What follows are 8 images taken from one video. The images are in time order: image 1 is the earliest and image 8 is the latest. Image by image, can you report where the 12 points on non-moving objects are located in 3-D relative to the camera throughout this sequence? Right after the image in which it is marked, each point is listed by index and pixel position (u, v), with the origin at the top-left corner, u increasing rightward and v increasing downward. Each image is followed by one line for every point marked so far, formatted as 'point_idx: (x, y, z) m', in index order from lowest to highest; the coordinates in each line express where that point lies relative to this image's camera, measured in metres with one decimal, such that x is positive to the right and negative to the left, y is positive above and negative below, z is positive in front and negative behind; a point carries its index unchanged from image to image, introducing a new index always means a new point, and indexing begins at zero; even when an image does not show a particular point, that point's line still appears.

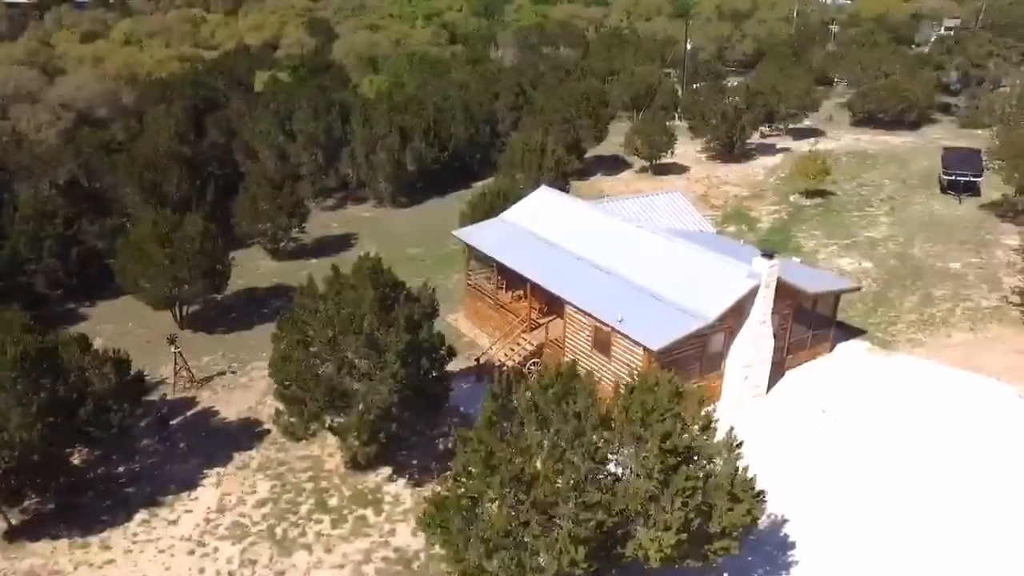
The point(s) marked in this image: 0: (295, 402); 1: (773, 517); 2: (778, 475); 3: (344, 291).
0: (-5.3, -2.7, +17.8) m
1: (+6.1, -5.5, +17.6) m
2: (+6.8, -4.8, +19.0) m
3: (-4.2, -0.1, +18.4) m
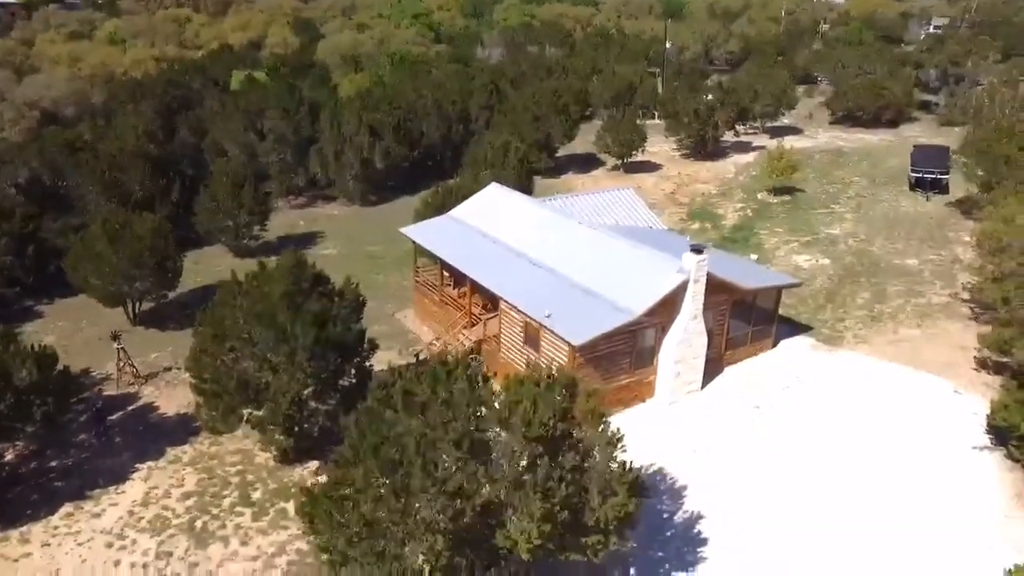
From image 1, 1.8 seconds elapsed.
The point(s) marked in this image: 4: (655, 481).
0: (-7.2, -2.6, +17.8) m
1: (+4.2, -5.3, +17.6) m
2: (+4.8, -4.7, +19.0) m
3: (-6.2, 0.0, +18.4) m
4: (+3.5, -4.9, +18.6) m
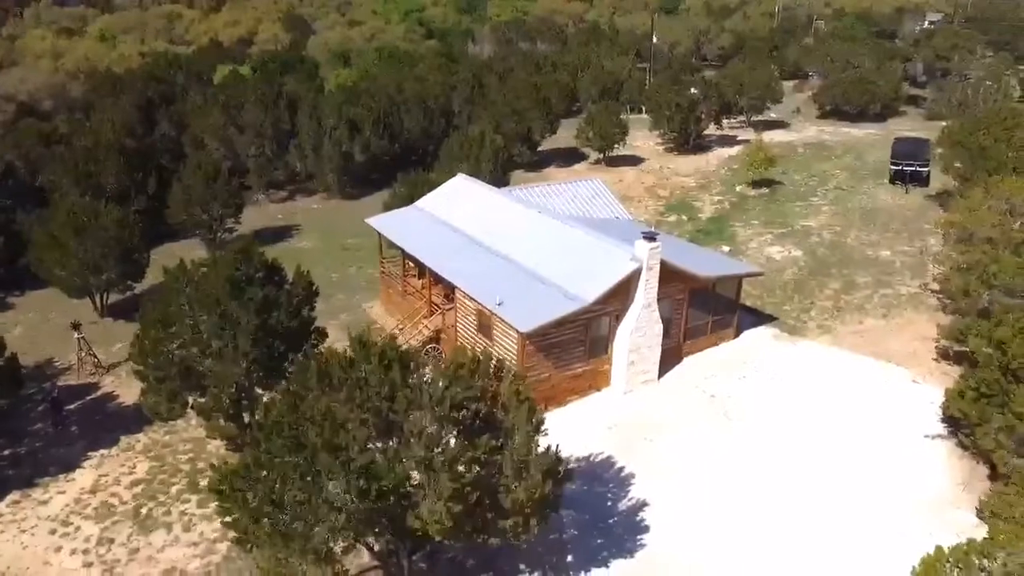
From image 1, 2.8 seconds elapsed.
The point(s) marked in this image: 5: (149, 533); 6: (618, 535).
0: (-8.6, -2.3, +17.8) m
1: (+2.8, -5.0, +17.5) m
2: (+3.5, -4.4, +18.9) m
3: (-7.5, +0.3, +18.4) m
4: (+2.2, -4.5, +18.5) m
5: (-8.5, -5.7, +17.4) m
6: (+2.3, -5.5, +16.5) m
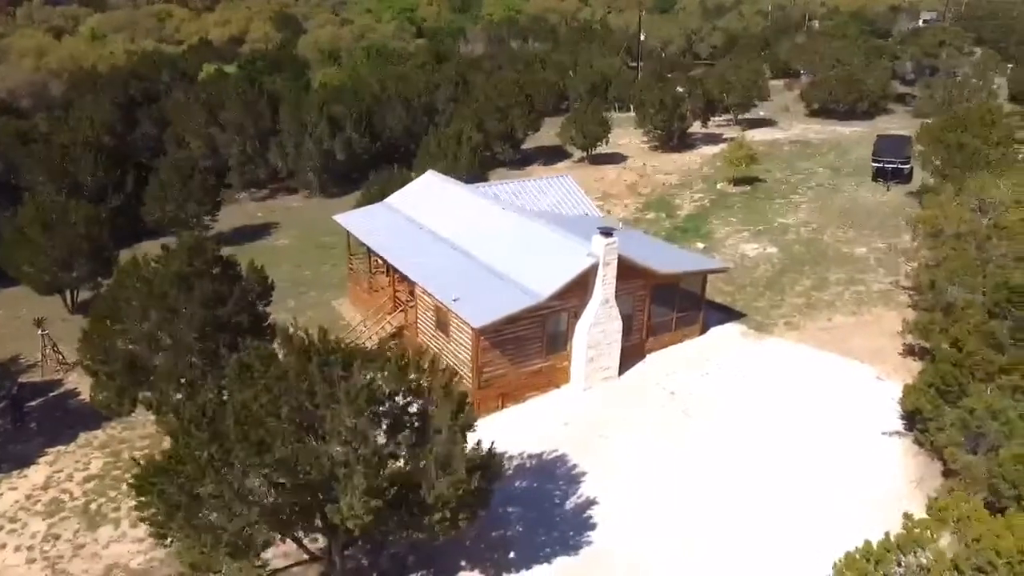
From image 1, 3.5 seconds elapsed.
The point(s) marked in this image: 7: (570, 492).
0: (-9.8, -2.1, +17.7) m
1: (+1.6, -4.9, +17.4) m
2: (+2.3, -4.2, +18.8) m
3: (-8.7, +0.5, +18.3) m
4: (+1.0, -4.4, +18.4) m
5: (-9.7, -5.6, +17.3) m
6: (+1.1, -5.4, +16.4) m
7: (+1.4, -4.8, +17.6) m
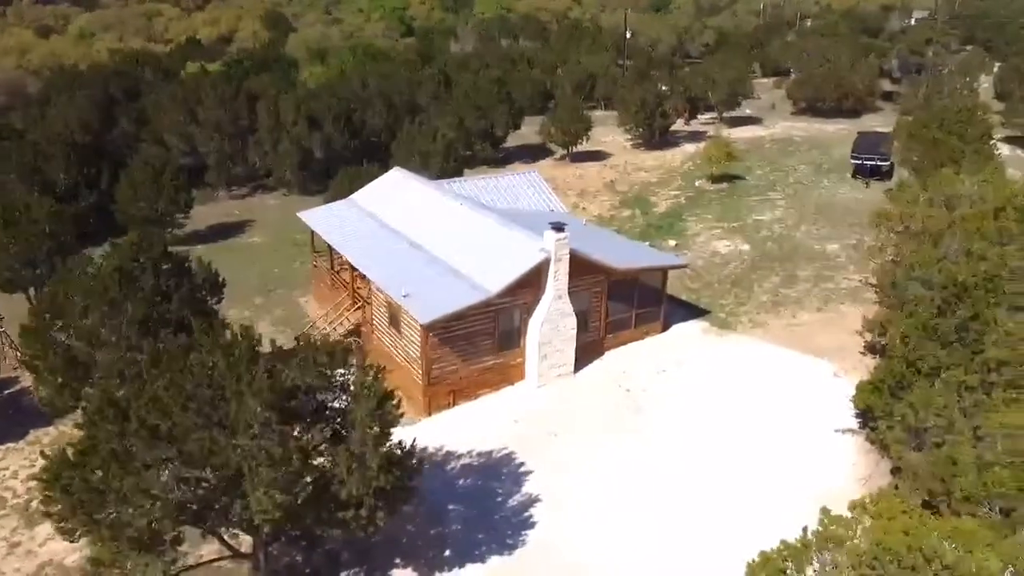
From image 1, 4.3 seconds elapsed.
0: (-11.1, -2.0, +17.5) m
1: (+0.3, -4.8, +17.2) m
2: (+1.0, -4.1, +18.6) m
3: (-10.0, +0.6, +18.1) m
4: (-0.3, -4.3, +18.2) m
5: (-11.0, -5.5, +17.1) m
6: (-0.2, -5.3, +16.2) m
7: (0.0, -4.7, +17.4) m
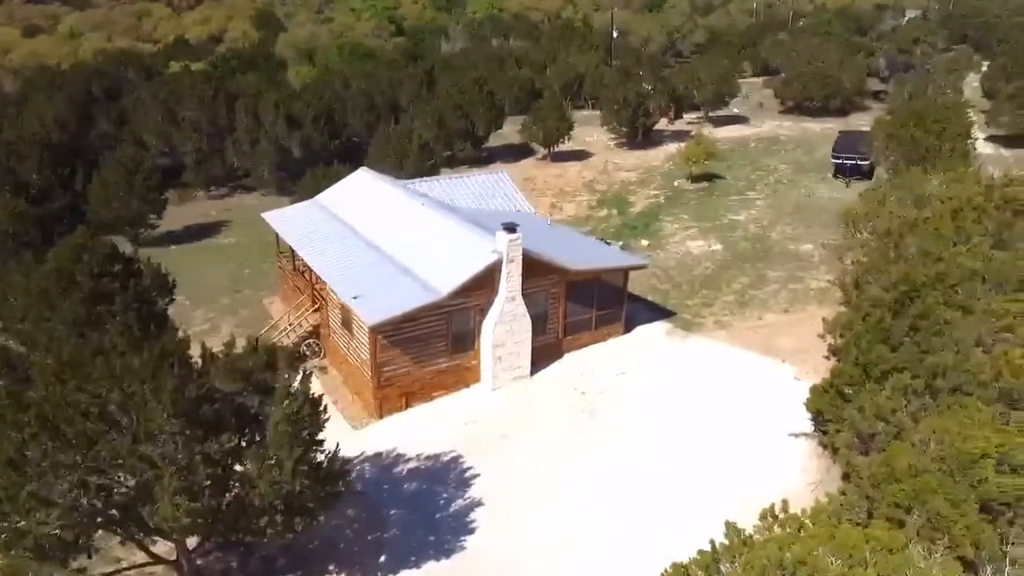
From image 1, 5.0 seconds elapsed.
0: (-12.4, -2.1, +17.3) m
1: (-1.0, -4.8, +17.0) m
2: (-0.3, -4.2, +18.3) m
3: (-11.3, +0.5, +17.9) m
4: (-1.6, -4.3, +17.9) m
5: (-12.3, -5.6, +16.9) m
6: (-1.5, -5.3, +15.9) m
7: (-1.2, -4.7, +17.1) m
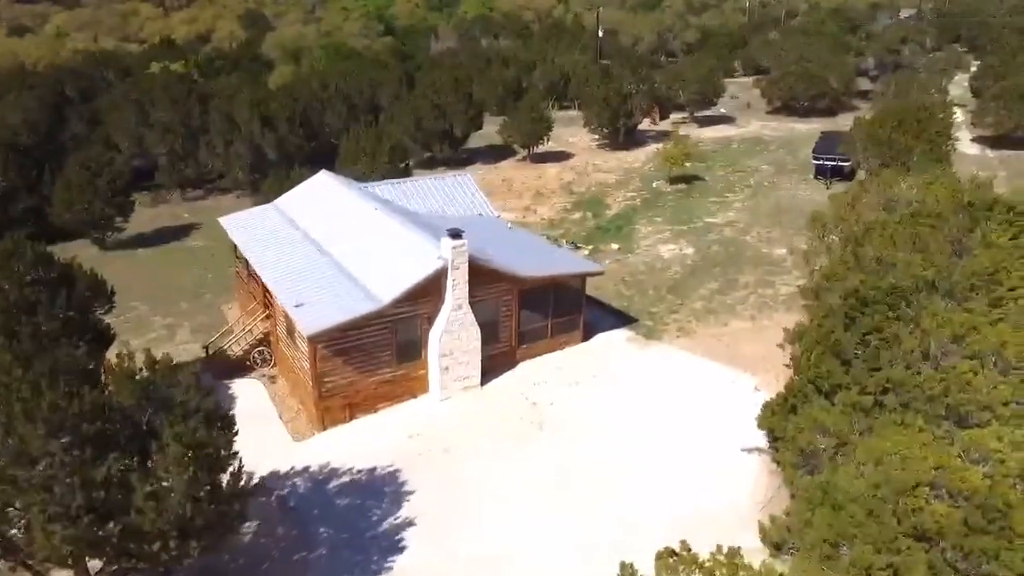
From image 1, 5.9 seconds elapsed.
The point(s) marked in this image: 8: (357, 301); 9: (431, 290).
0: (-13.8, -2.3, +16.8) m
1: (-2.4, -5.0, +16.3) m
2: (-1.7, -4.4, +17.7) m
3: (-12.7, +0.3, +17.3) m
4: (-3.0, -4.6, +17.3) m
5: (-13.7, -5.8, +16.3) m
6: (-2.9, -5.5, +15.3) m
7: (-2.6, -5.0, +16.5) m
8: (-4.0, -0.3, +19.1) m
9: (-2.1, 0.0, +19.3) m
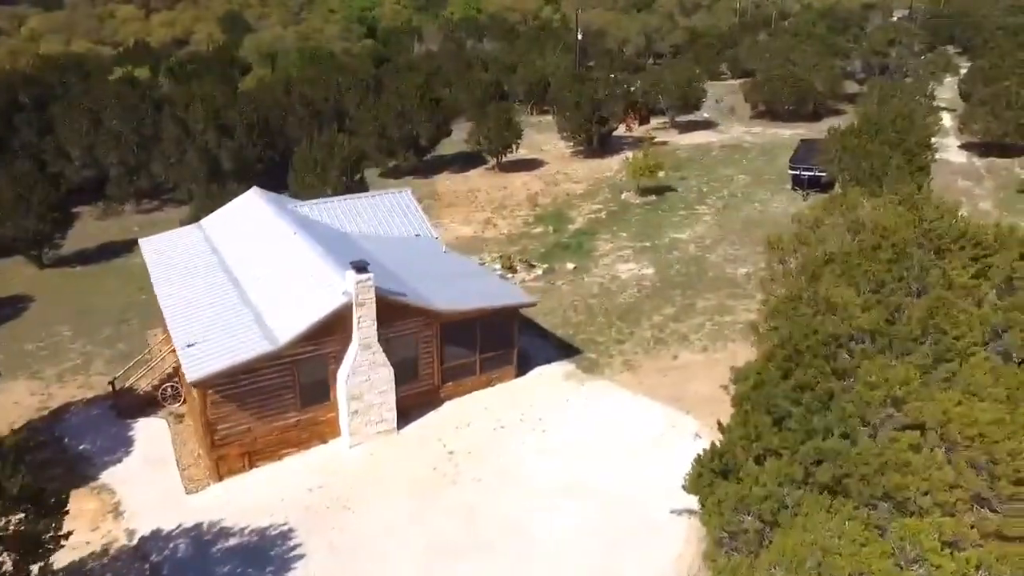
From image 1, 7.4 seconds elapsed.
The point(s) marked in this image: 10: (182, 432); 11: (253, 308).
0: (-15.8, -3.2, +15.1) m
1: (-4.4, -5.9, +14.6) m
2: (-3.8, -5.3, +16.0) m
3: (-14.8, -0.6, +15.7) m
4: (-5.0, -5.4, +15.6) m
5: (-15.8, -6.7, +14.7) m
6: (-5.0, -6.4, +13.6) m
7: (-4.7, -5.8, +14.8) m
8: (-6.0, -1.2, +17.4) m
9: (-4.2, -0.9, +17.6) m
10: (-8.8, -3.8, +19.8) m
11: (-6.6, -0.5, +18.9) m
